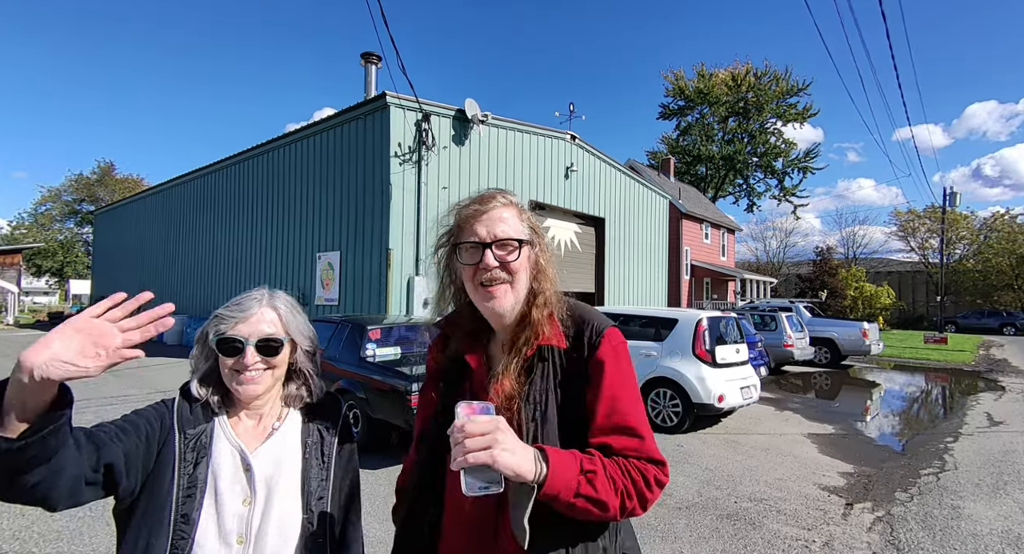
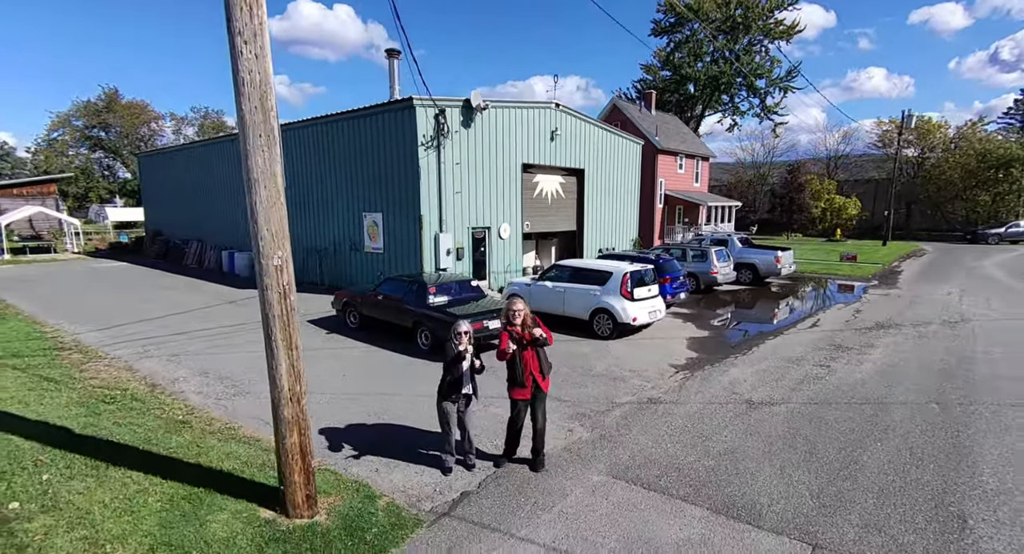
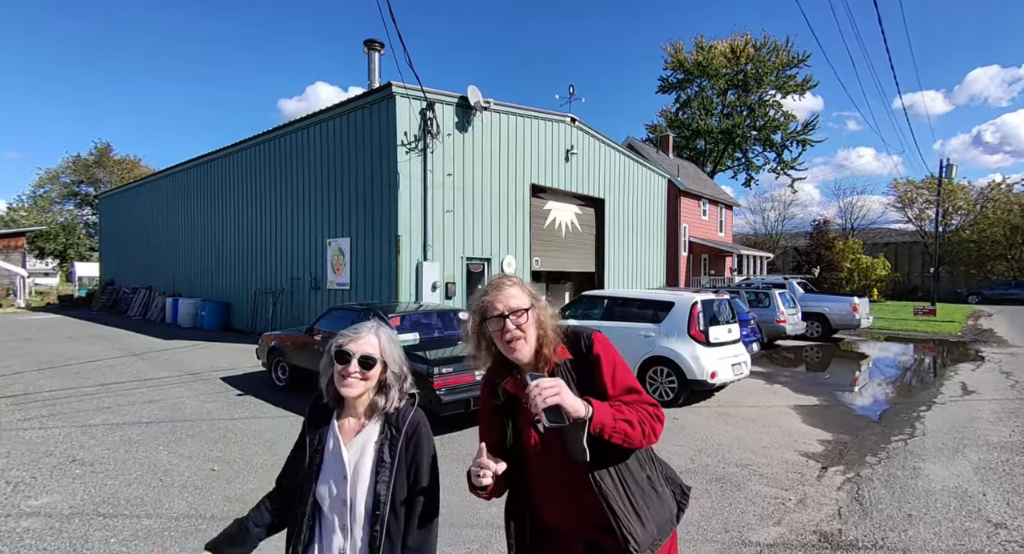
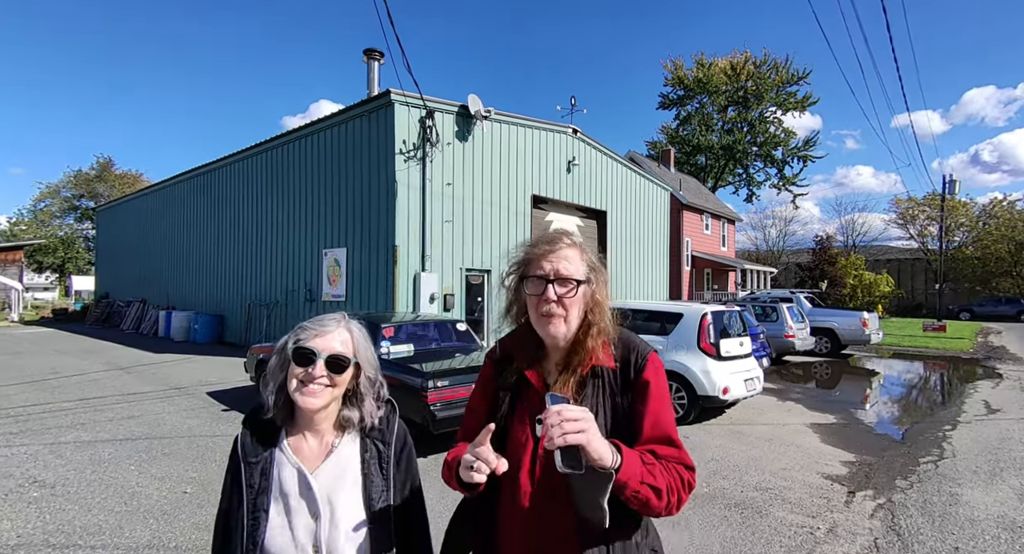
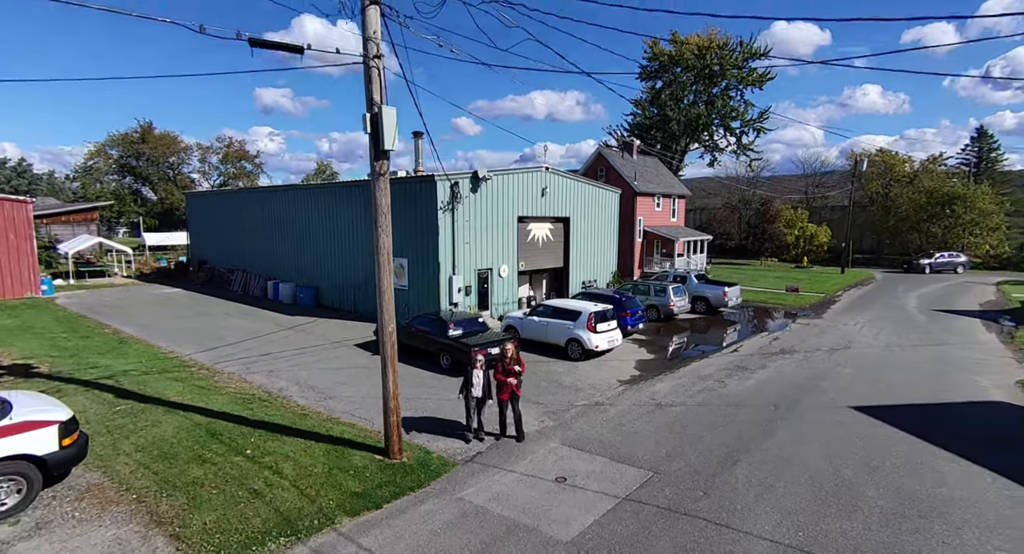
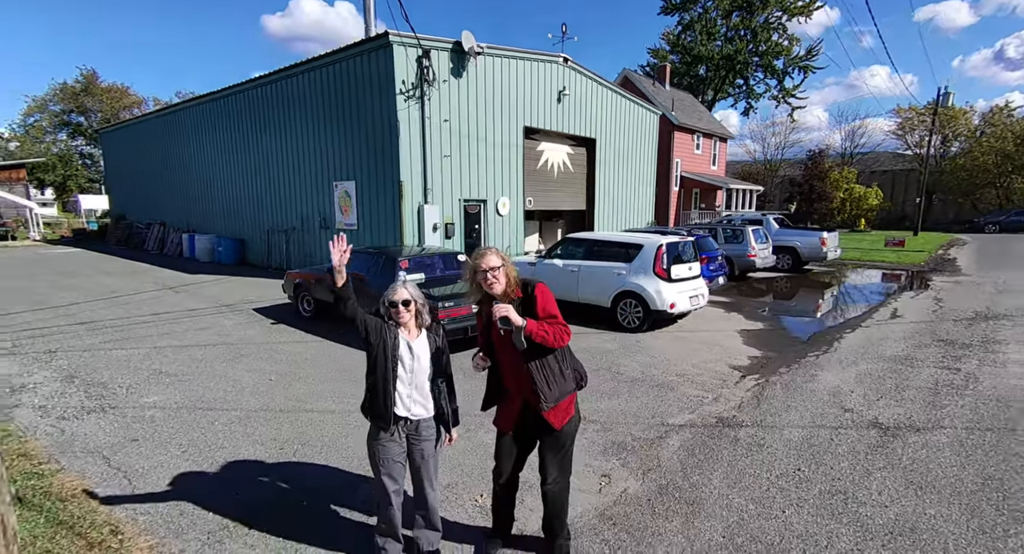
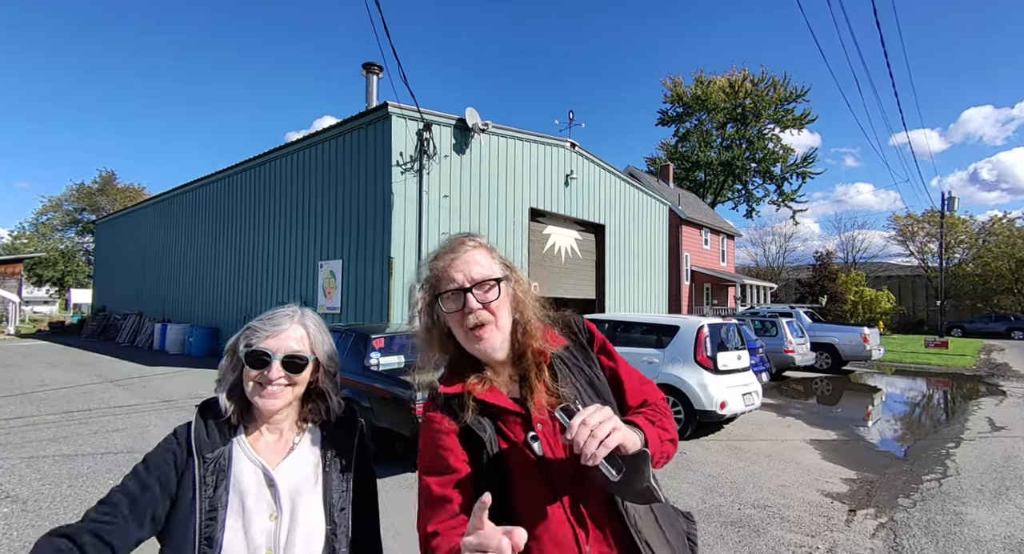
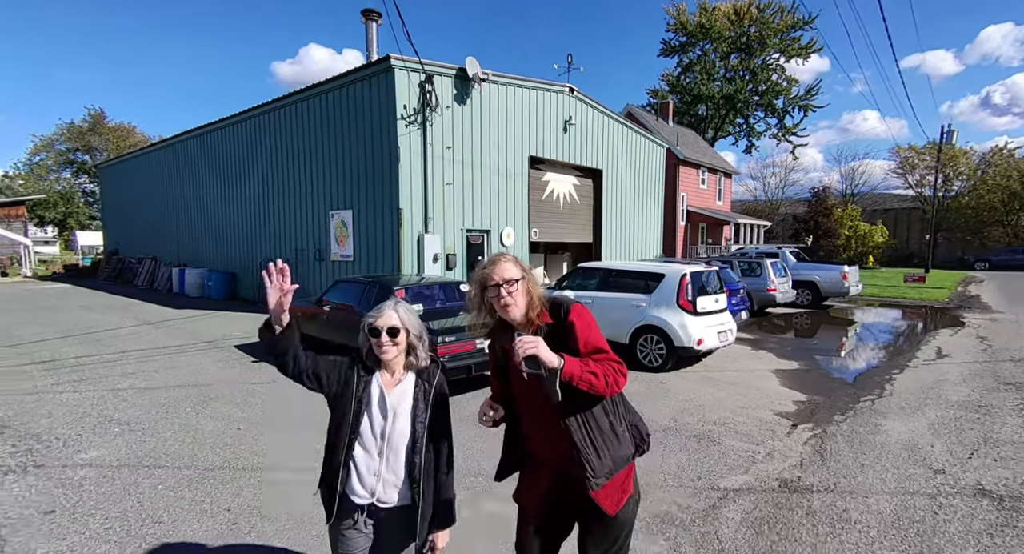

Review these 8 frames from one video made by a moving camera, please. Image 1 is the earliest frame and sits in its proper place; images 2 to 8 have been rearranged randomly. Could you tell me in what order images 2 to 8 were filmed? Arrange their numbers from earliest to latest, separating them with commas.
7, 4, 3, 8, 6, 2, 5
